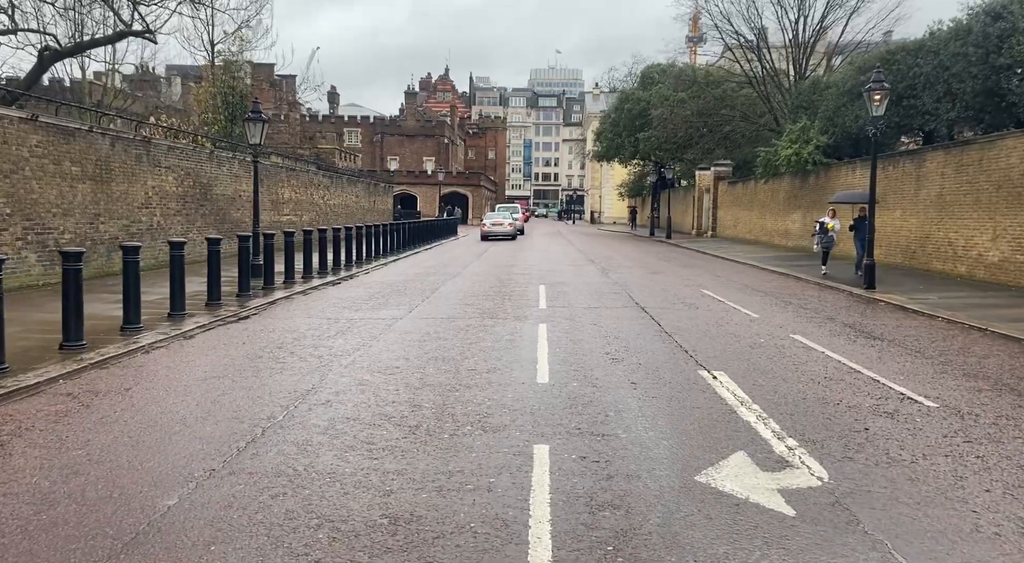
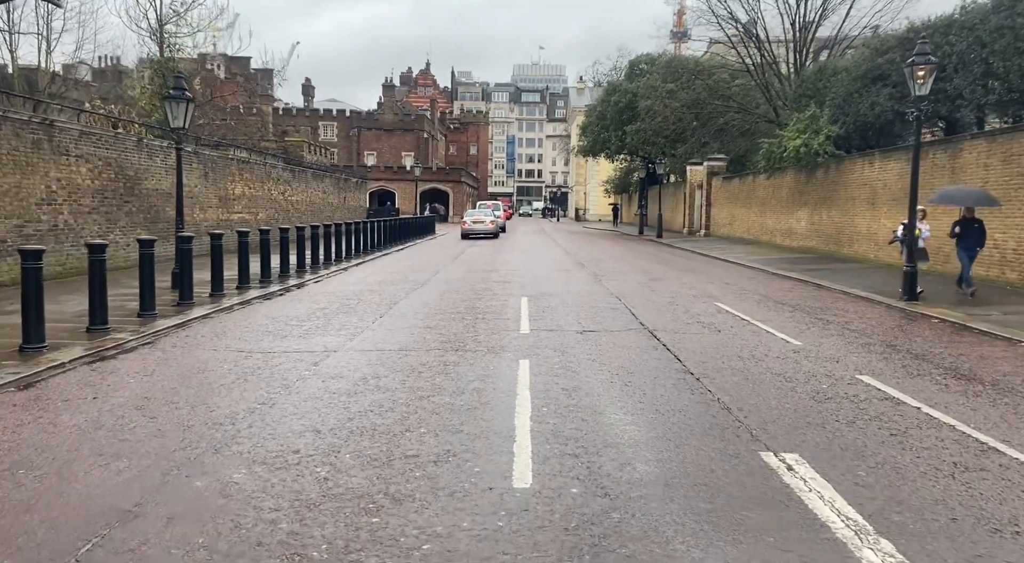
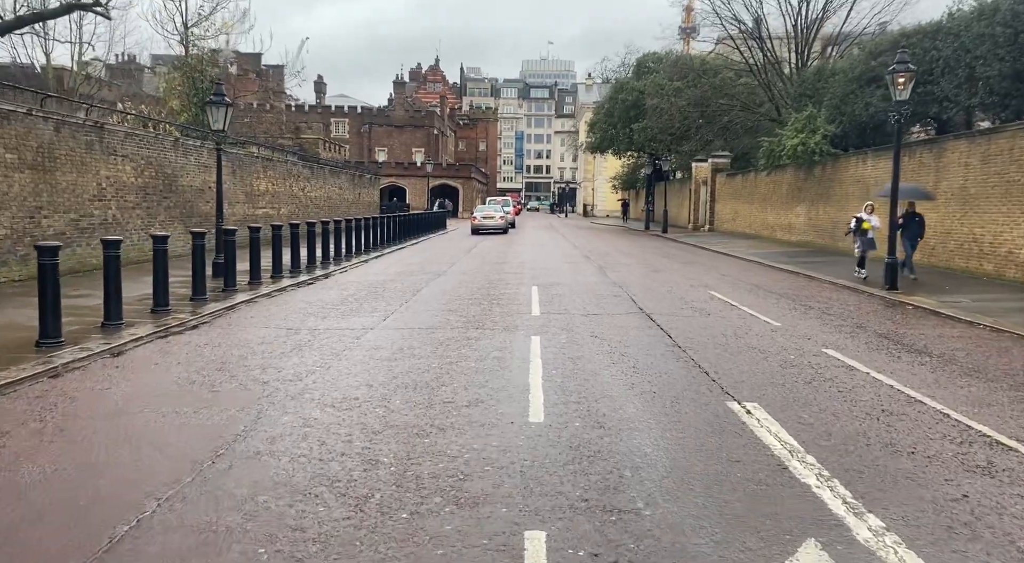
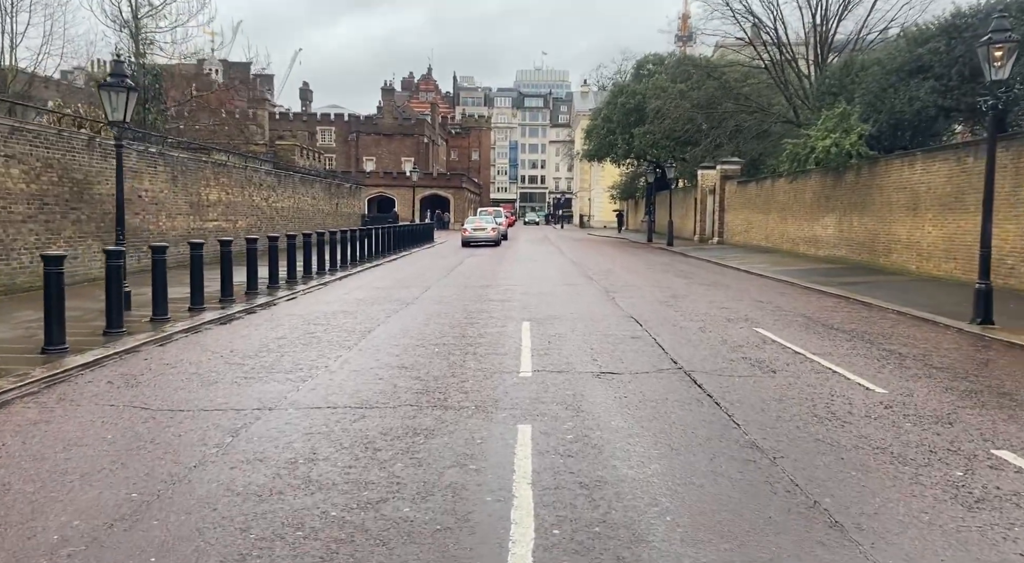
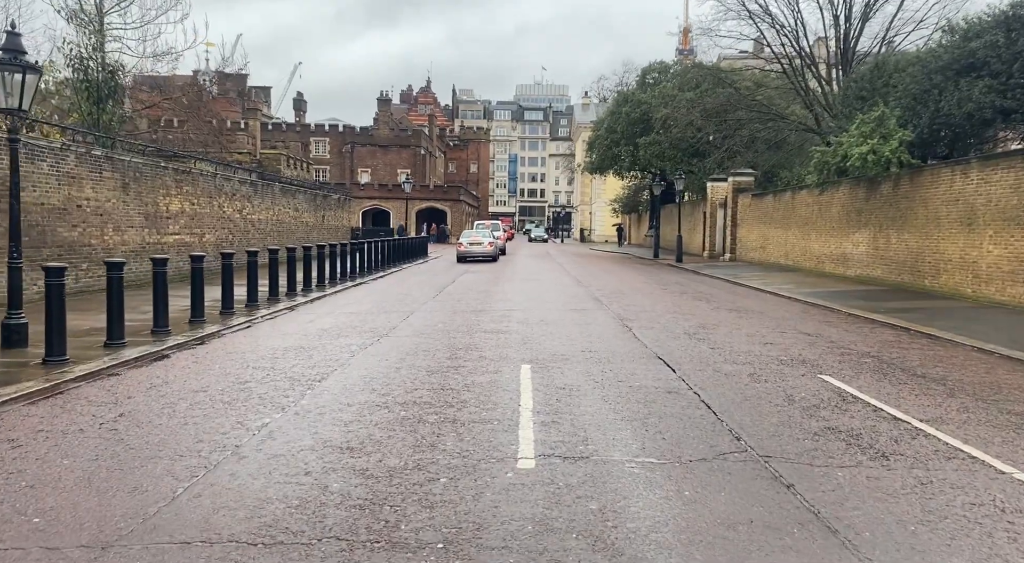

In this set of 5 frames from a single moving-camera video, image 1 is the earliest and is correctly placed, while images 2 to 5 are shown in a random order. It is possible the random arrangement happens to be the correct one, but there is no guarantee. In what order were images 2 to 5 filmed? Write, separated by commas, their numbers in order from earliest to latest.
3, 2, 4, 5
